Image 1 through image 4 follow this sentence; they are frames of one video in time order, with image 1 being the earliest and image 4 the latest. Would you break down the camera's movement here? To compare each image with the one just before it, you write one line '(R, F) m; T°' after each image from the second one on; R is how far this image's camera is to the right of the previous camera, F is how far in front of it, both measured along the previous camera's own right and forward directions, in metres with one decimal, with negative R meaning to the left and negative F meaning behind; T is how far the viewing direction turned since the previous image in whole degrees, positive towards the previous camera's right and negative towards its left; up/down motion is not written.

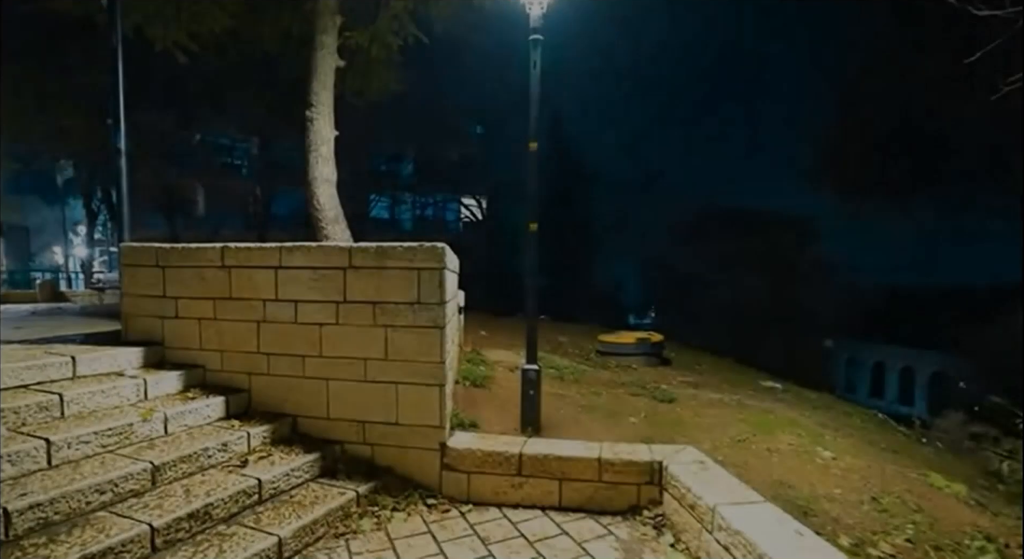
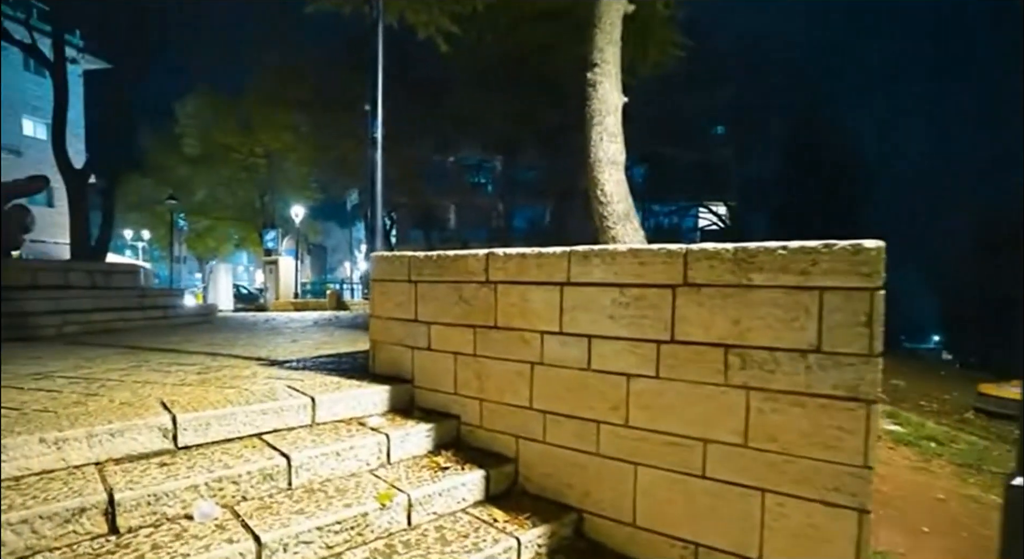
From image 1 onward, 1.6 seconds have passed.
(-0.6, +1.1) m; -24°
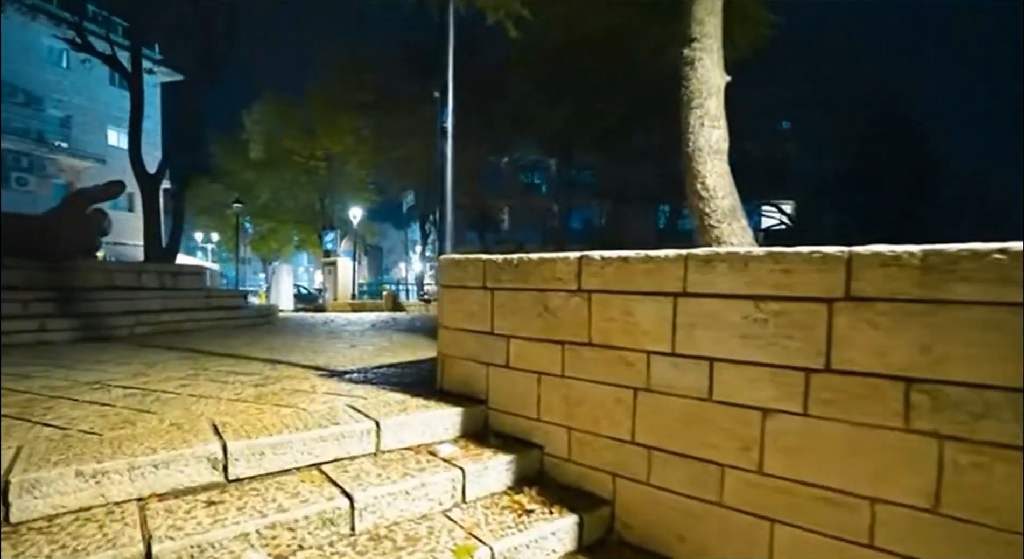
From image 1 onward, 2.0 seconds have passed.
(-0.1, +0.3) m; -5°
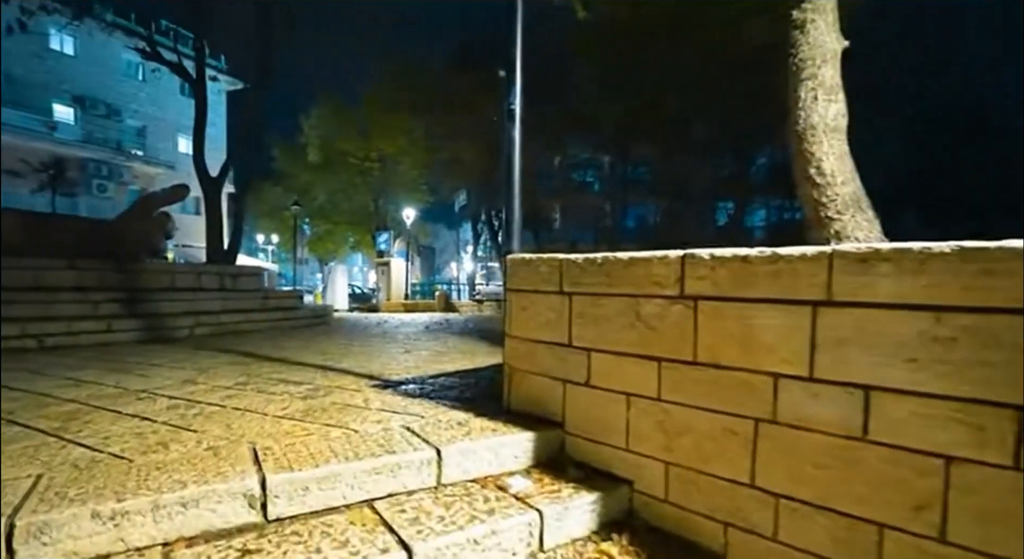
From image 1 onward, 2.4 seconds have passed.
(-0.1, +0.3) m; -5°
